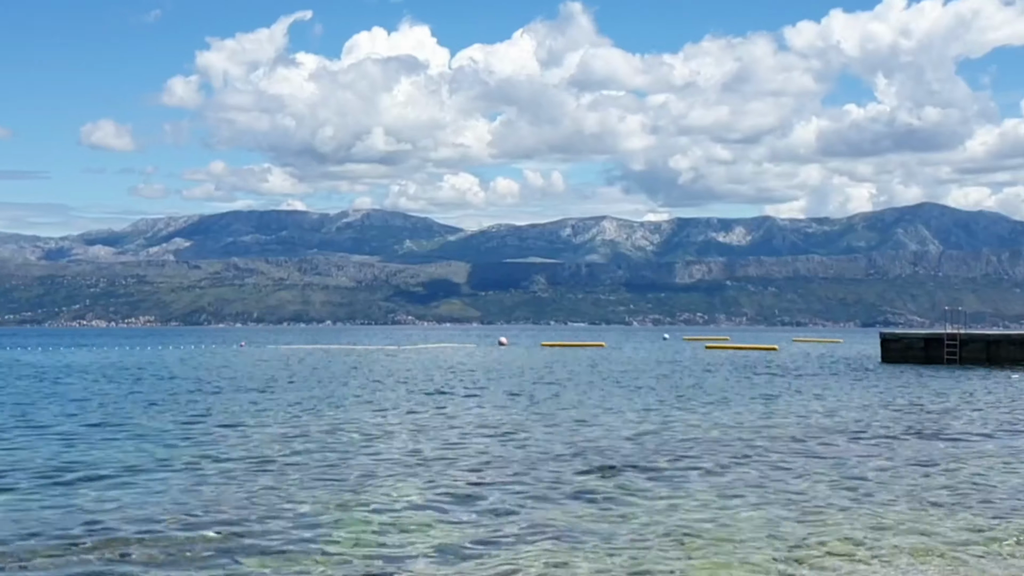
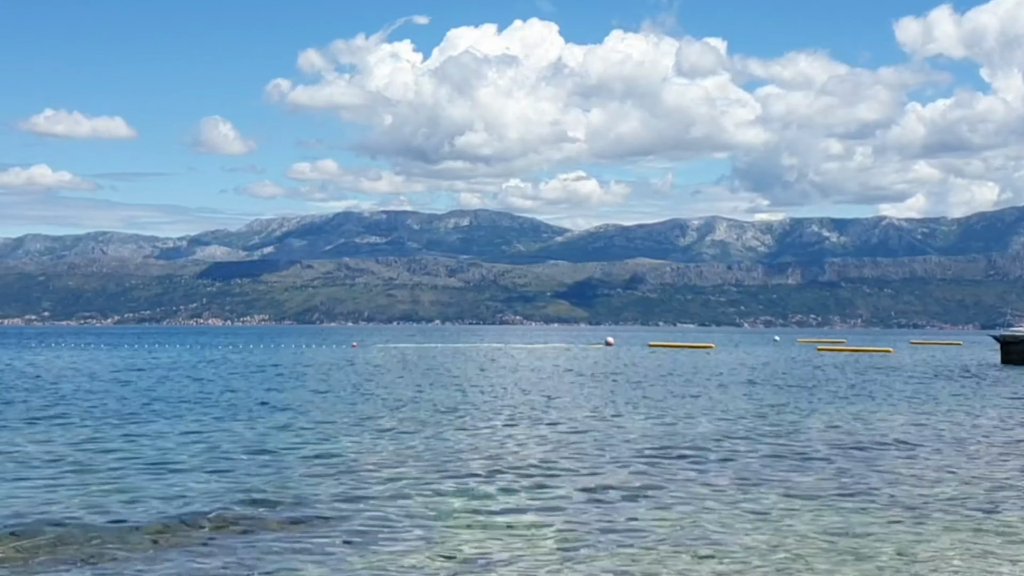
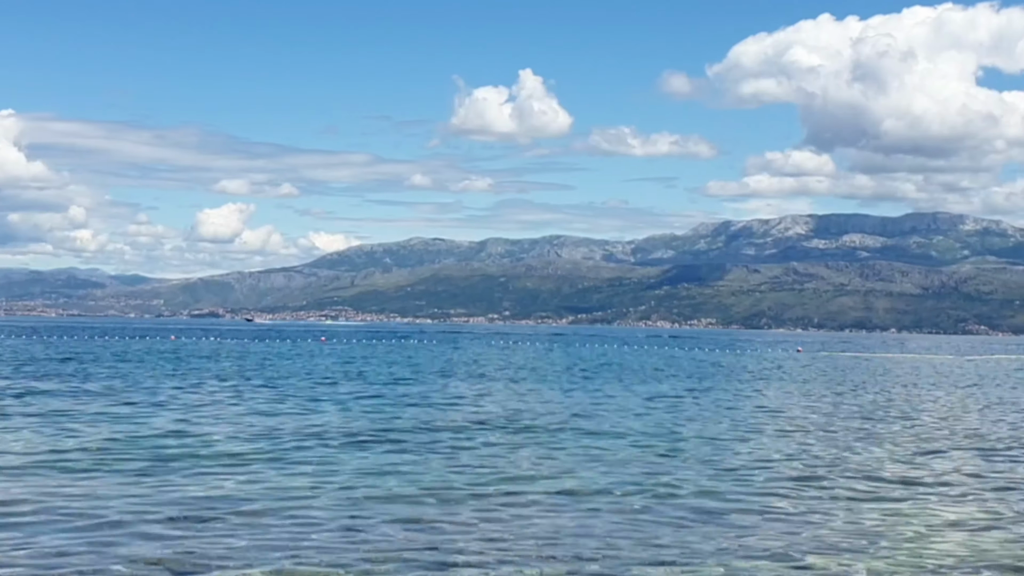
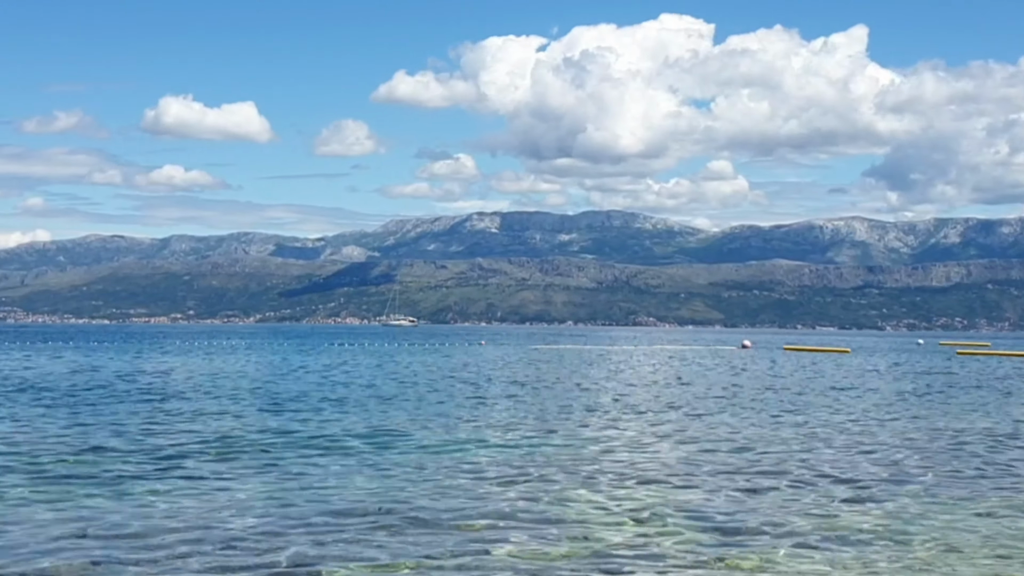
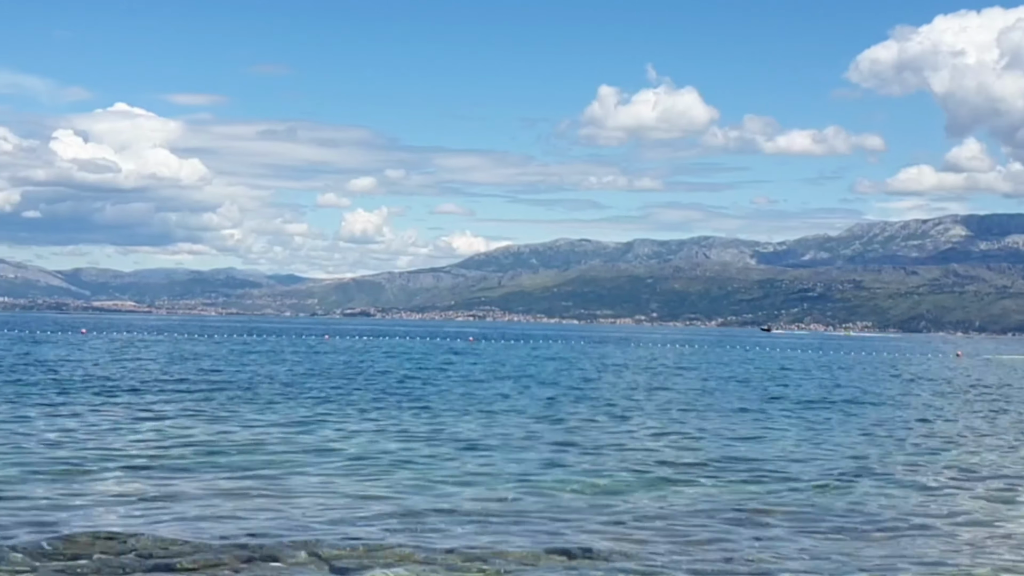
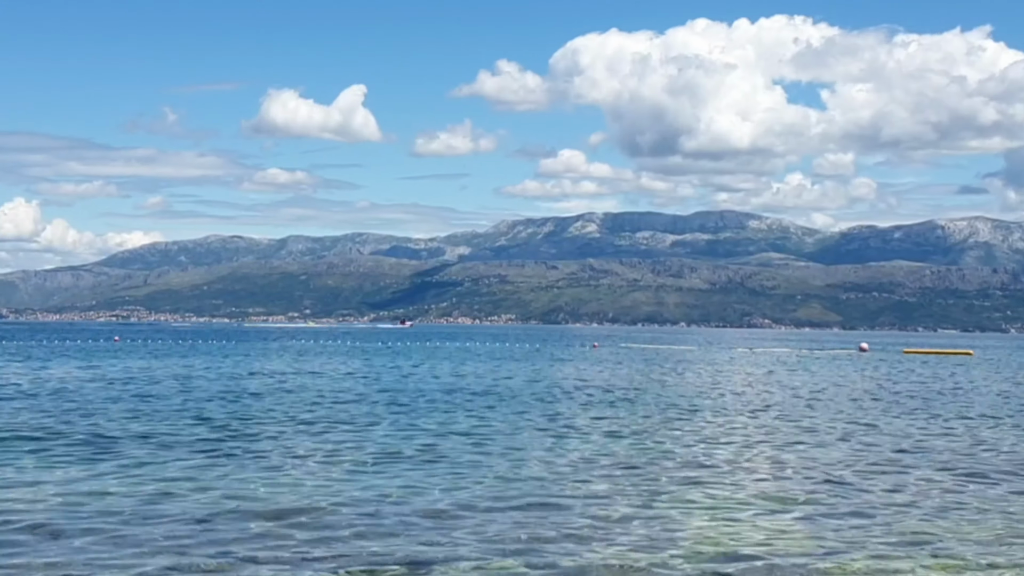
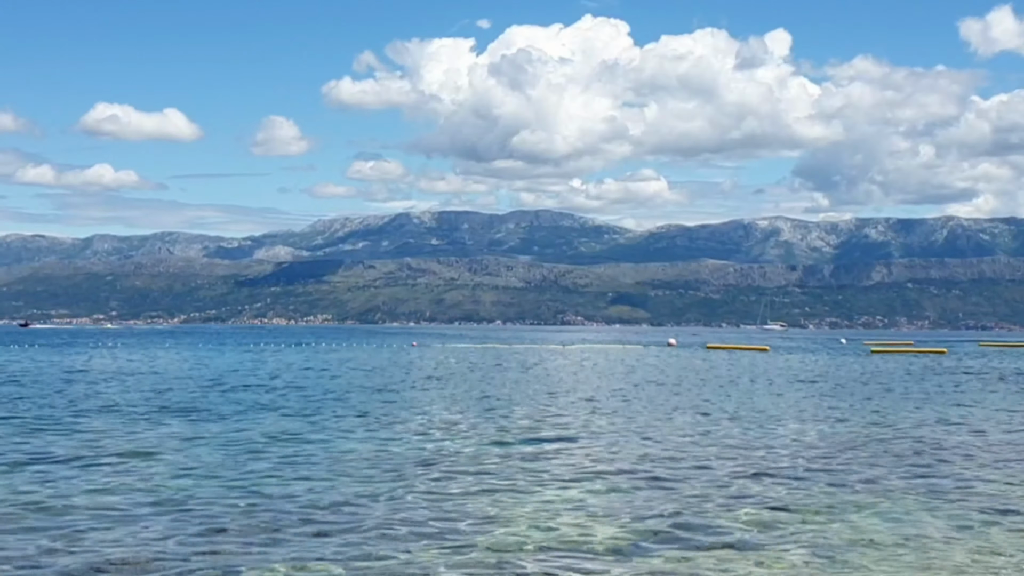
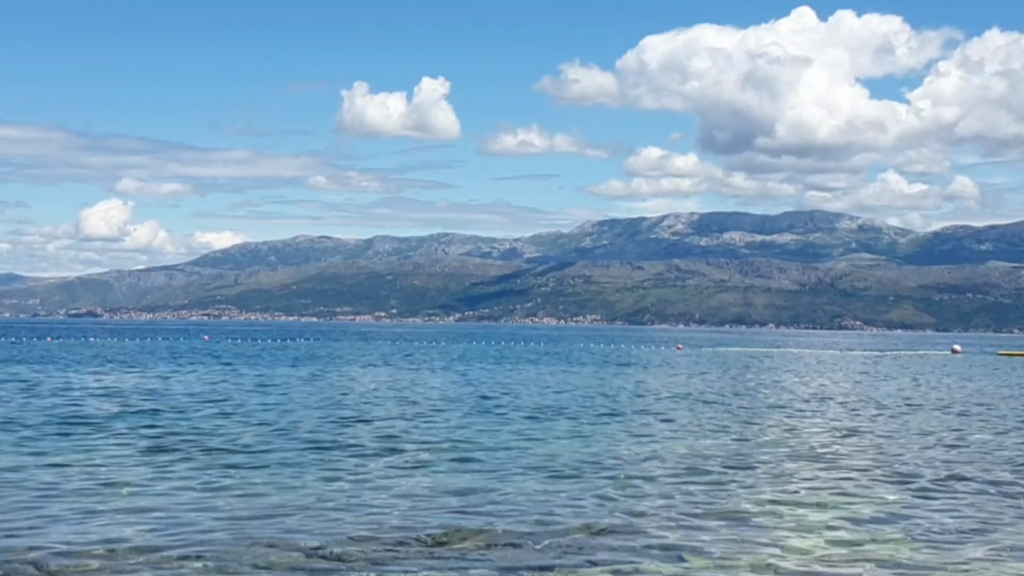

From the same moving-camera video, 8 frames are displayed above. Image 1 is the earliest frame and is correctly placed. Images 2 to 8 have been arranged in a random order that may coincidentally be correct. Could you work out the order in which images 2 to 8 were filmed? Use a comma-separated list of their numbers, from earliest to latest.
2, 7, 4, 6, 8, 3, 5
